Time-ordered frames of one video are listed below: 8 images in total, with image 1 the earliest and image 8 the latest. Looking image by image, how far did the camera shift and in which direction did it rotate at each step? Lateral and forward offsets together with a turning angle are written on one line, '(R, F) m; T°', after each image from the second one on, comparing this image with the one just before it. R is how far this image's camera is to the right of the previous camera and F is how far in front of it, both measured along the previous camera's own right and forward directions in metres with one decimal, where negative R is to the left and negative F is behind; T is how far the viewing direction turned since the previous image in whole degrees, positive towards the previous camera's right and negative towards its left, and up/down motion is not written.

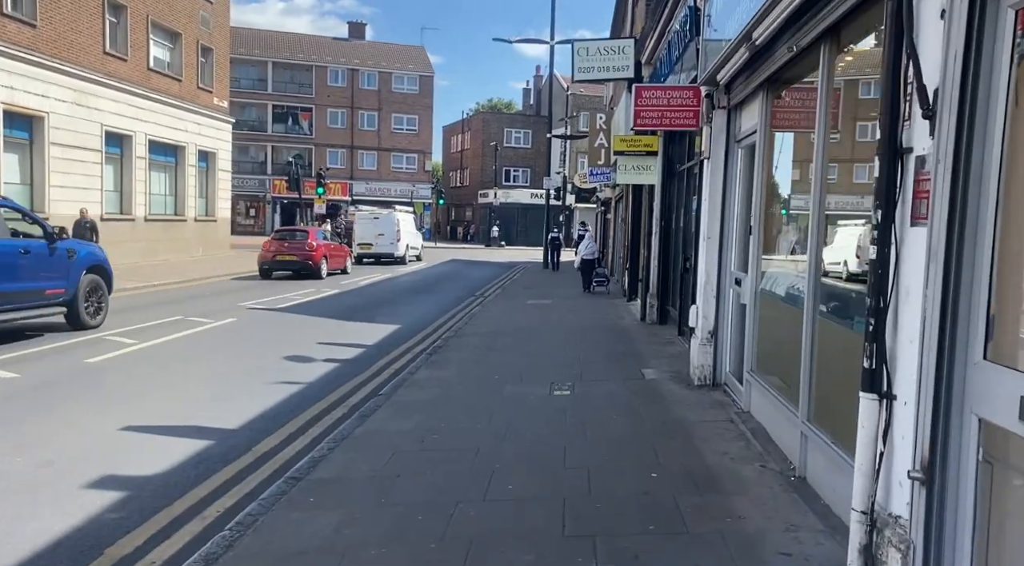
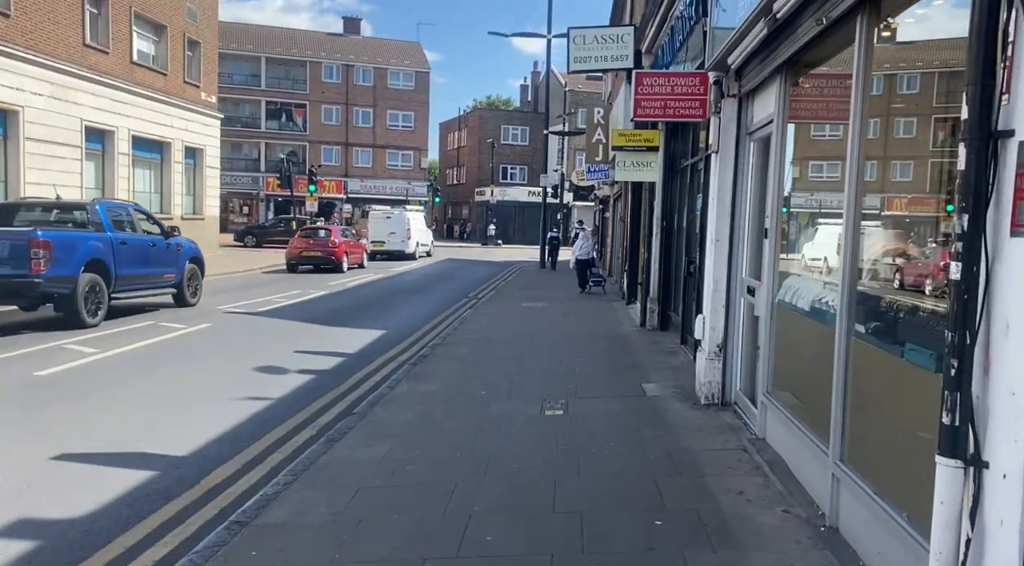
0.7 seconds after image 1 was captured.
(+0.1, +0.8) m; 0°
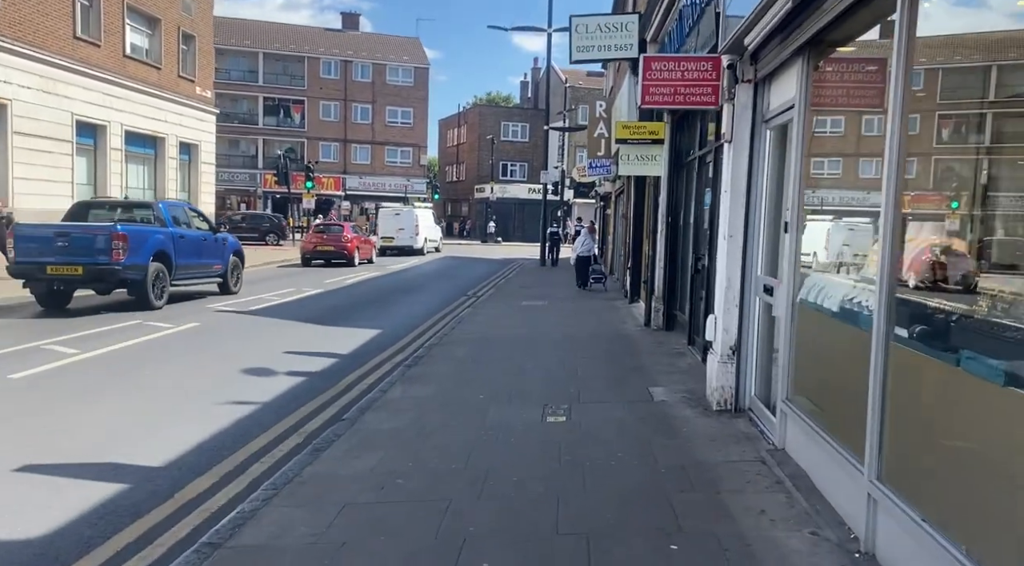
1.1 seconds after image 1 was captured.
(0.0, +0.4) m; 0°
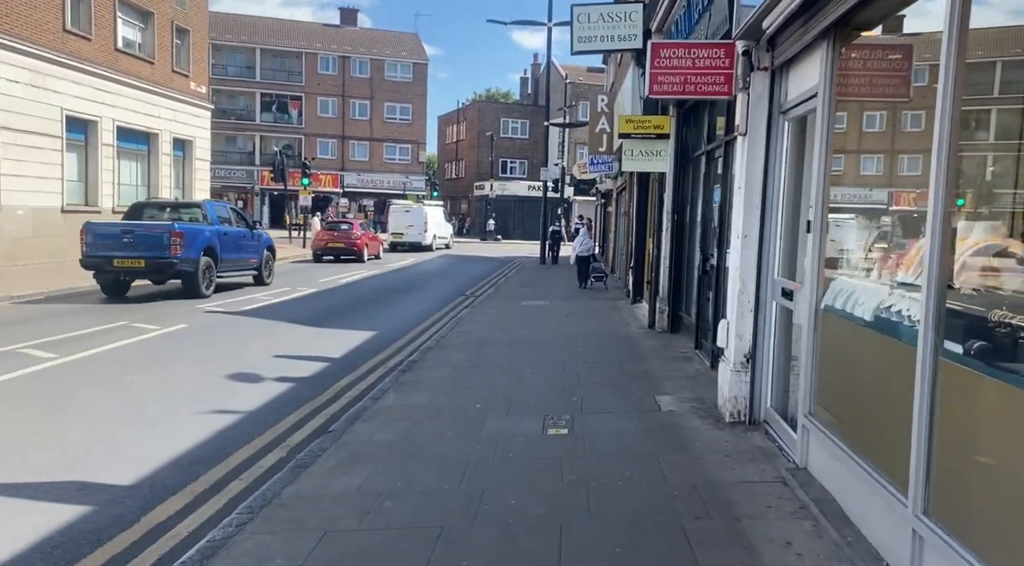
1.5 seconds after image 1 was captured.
(0.0, +0.4) m; 0°
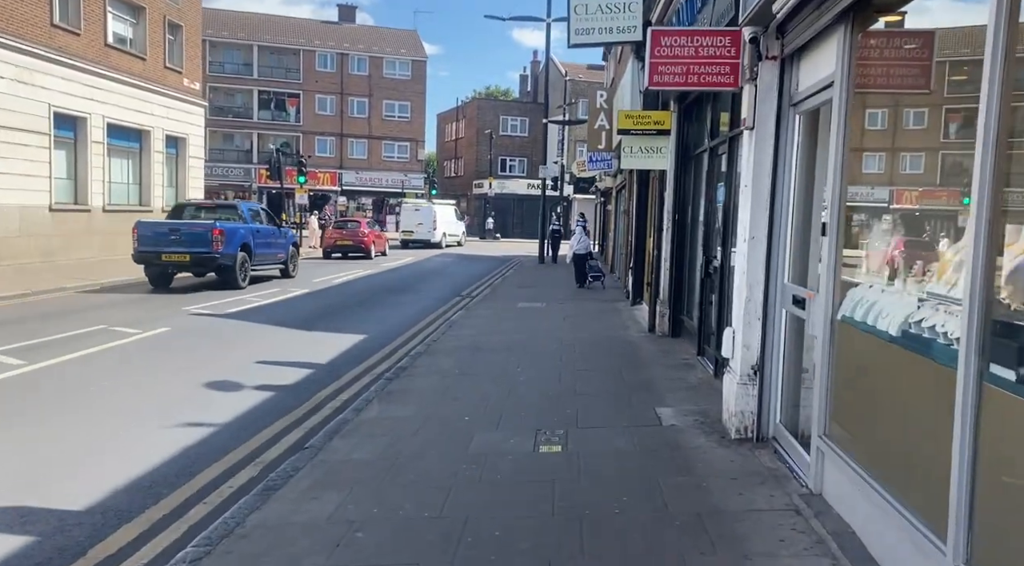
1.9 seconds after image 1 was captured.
(+0.1, +0.4) m; 0°
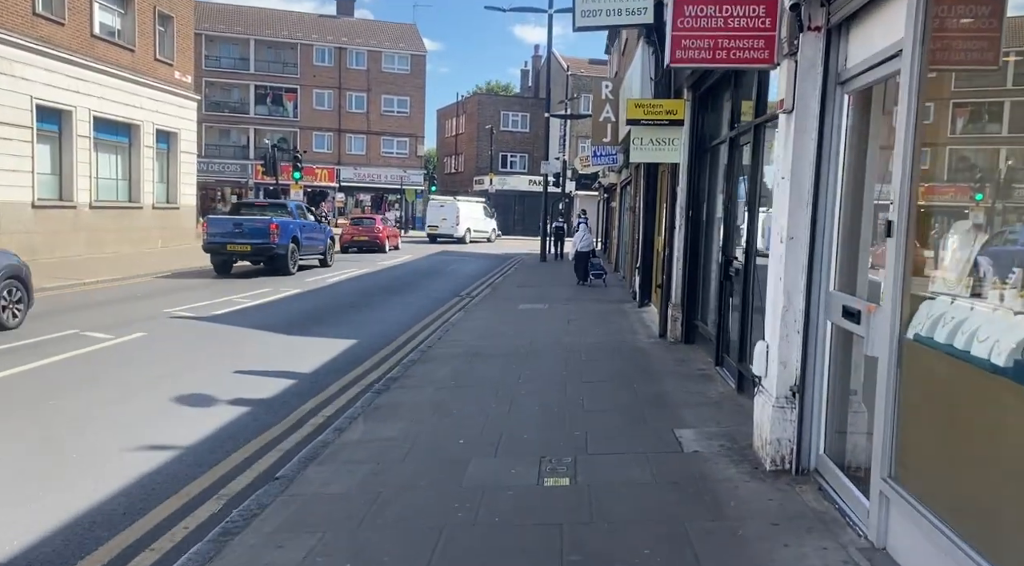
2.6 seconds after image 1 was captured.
(0.0, +0.8) m; 0°
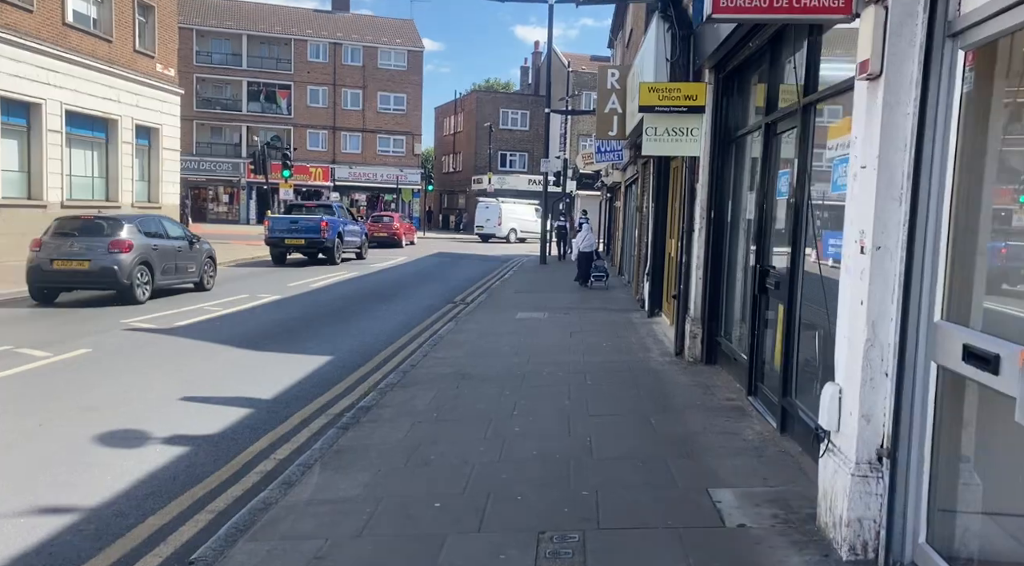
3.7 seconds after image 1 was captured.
(+0.1, +1.3) m; 0°
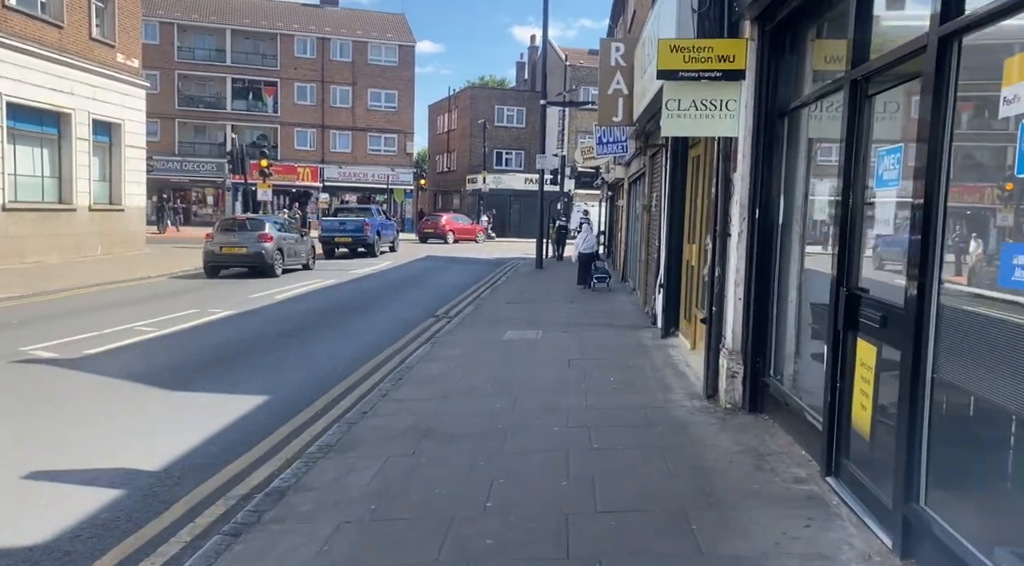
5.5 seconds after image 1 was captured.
(+0.2, +2.1) m; 0°
